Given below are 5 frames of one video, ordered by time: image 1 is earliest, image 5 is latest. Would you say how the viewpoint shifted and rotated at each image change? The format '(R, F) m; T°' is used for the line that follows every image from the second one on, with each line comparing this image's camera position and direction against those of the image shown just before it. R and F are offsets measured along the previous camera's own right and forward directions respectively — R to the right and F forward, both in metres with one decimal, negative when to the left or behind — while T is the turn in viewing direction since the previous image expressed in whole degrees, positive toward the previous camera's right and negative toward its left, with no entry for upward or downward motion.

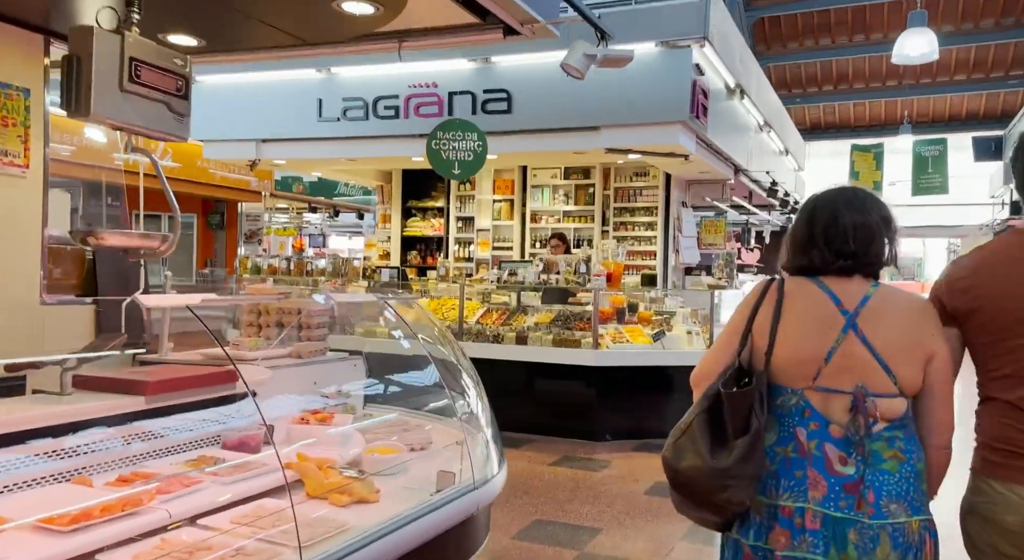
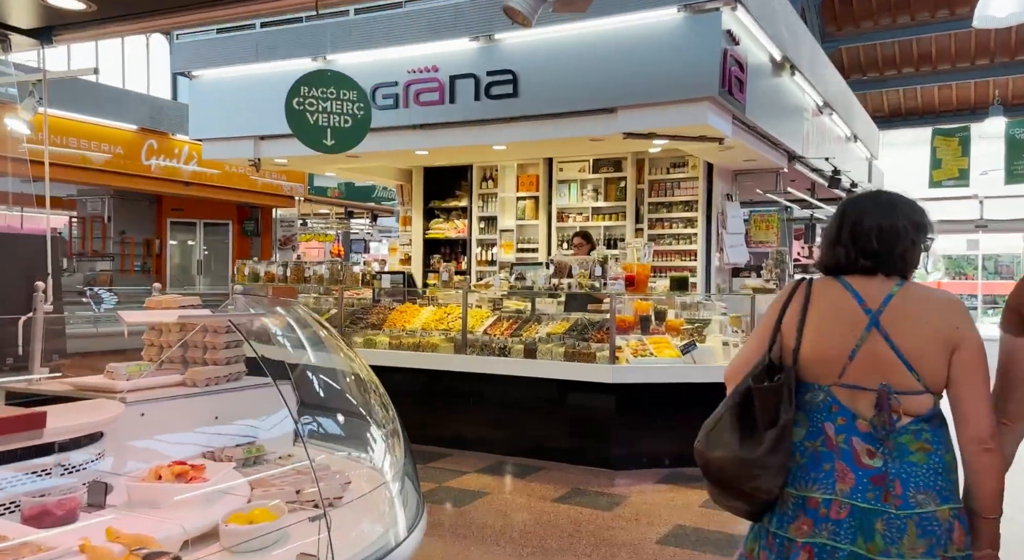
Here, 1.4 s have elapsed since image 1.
(+0.5, +0.8) m; -5°
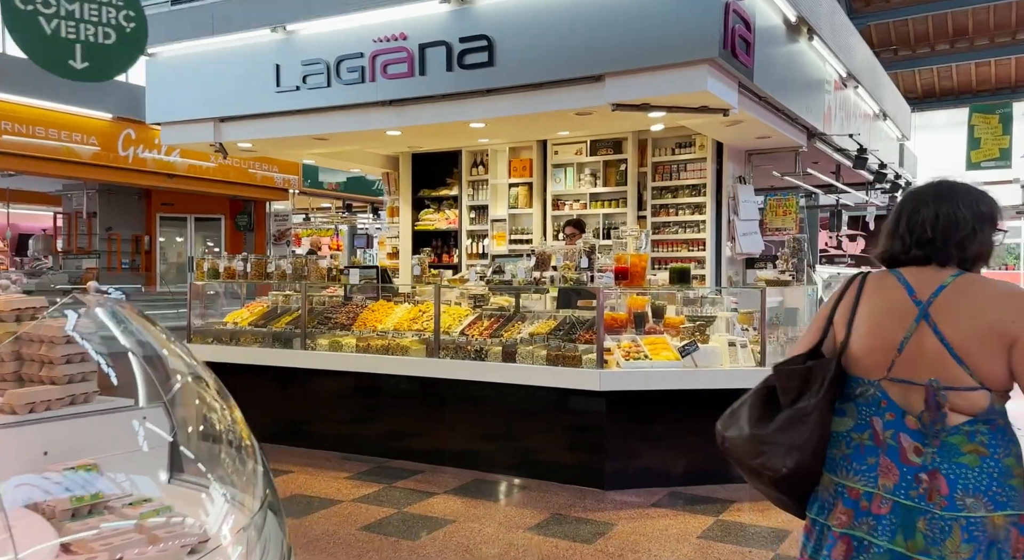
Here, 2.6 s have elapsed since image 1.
(+0.3, +0.7) m; -2°
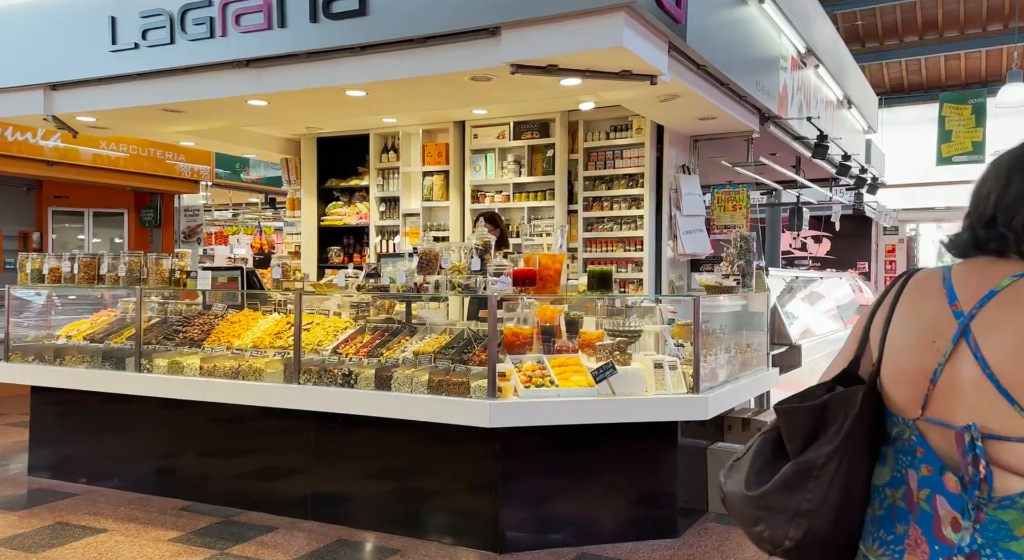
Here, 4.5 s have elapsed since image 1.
(+0.4, +1.1) m; +2°
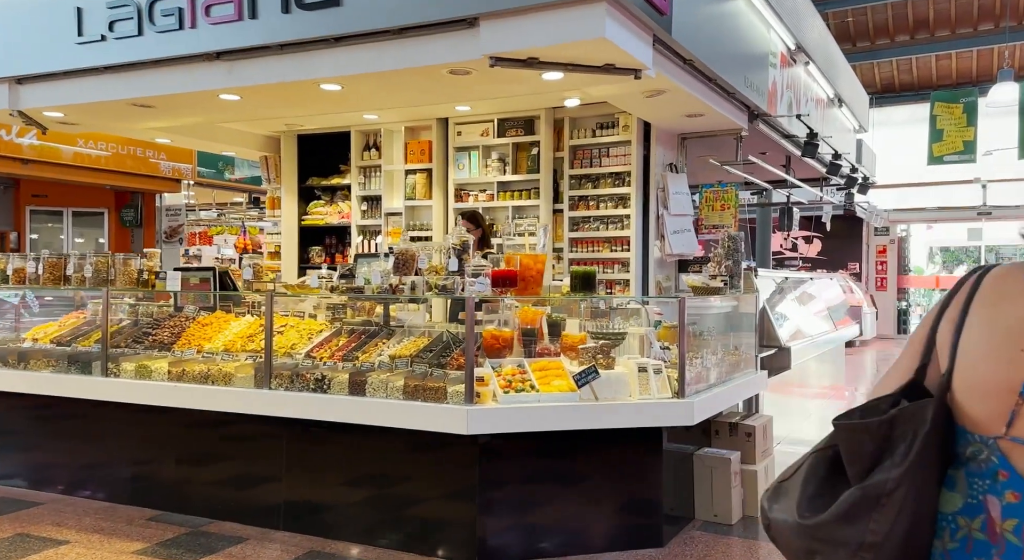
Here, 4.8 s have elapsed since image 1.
(+0.1, +0.2) m; +1°
